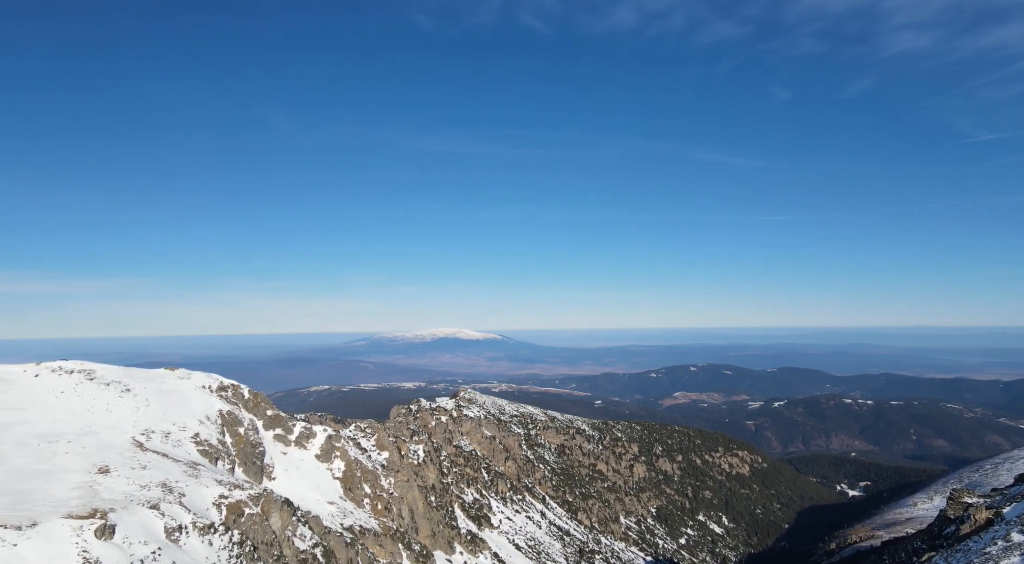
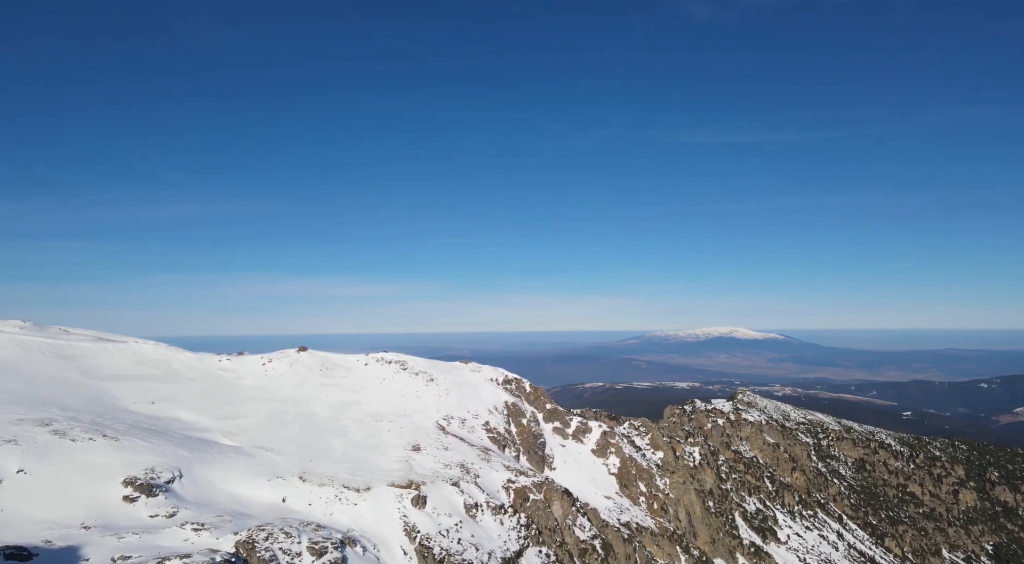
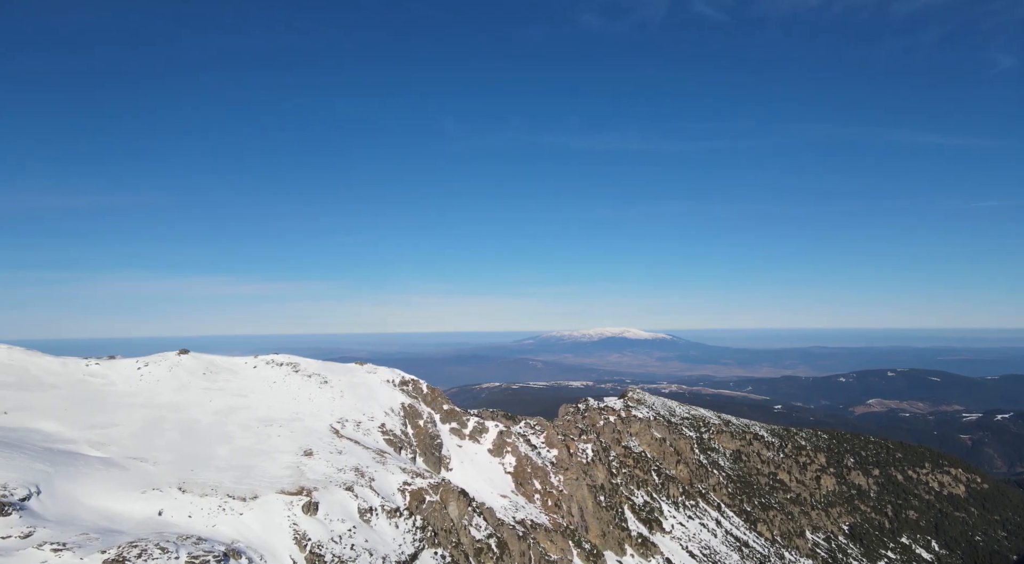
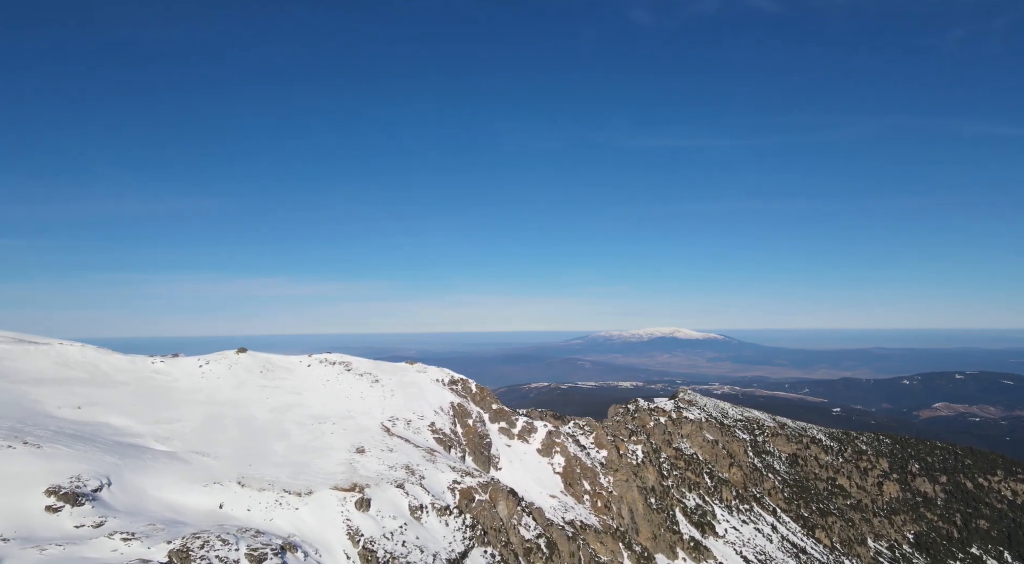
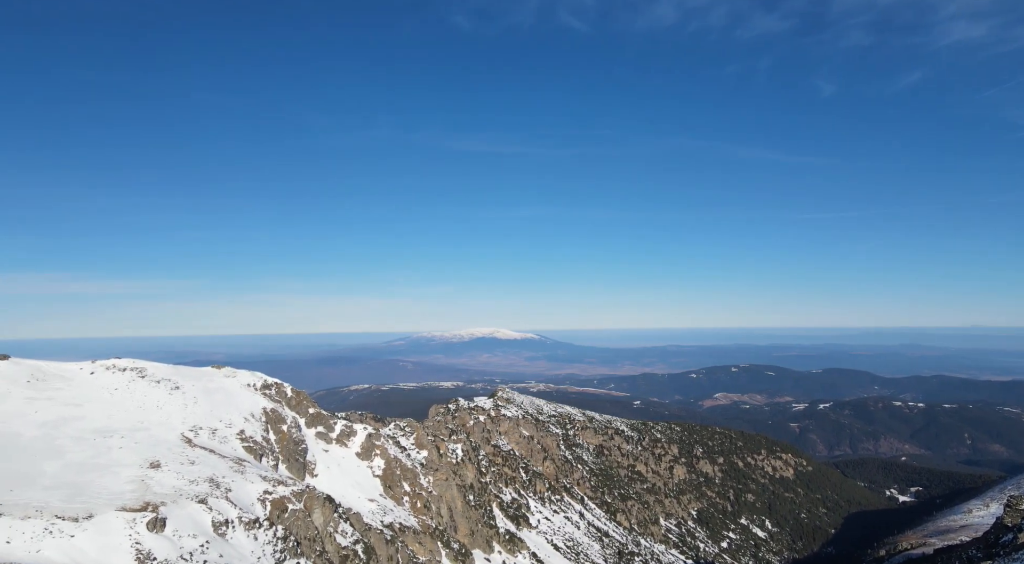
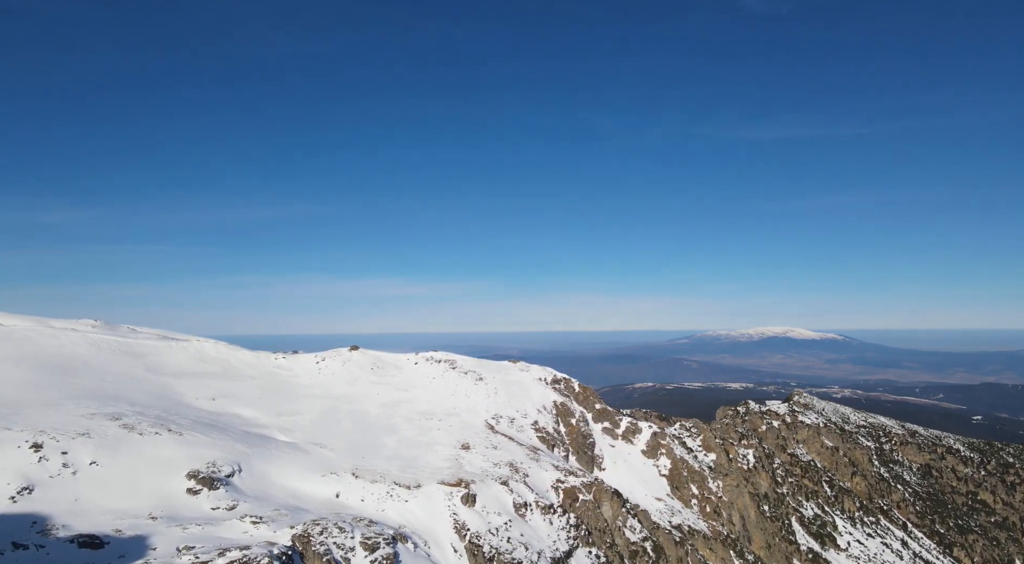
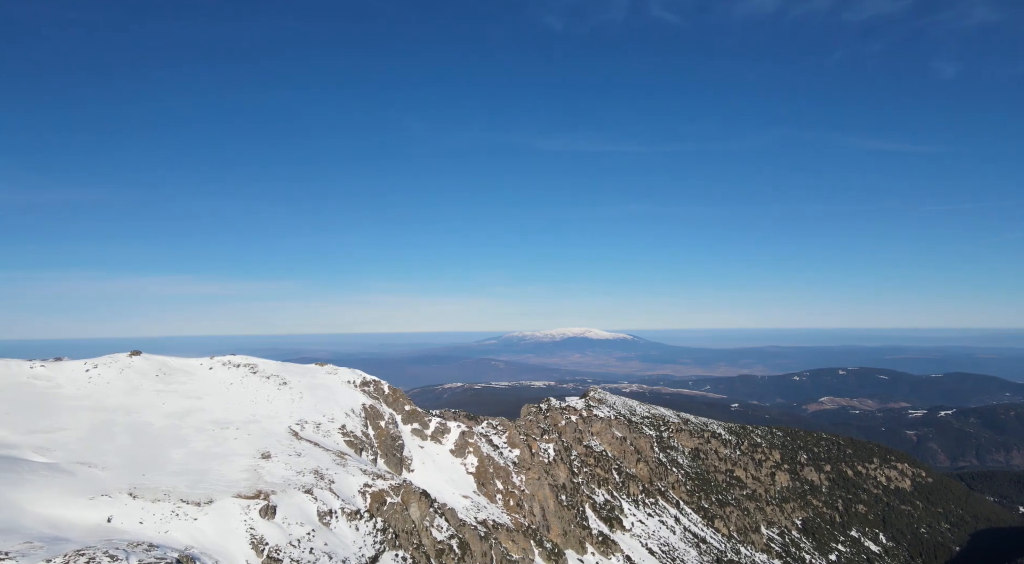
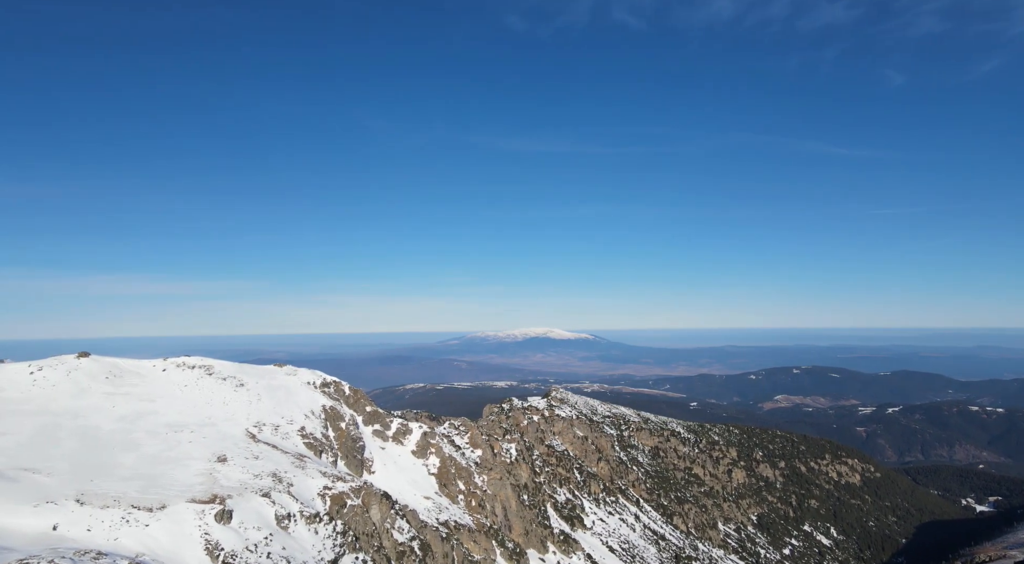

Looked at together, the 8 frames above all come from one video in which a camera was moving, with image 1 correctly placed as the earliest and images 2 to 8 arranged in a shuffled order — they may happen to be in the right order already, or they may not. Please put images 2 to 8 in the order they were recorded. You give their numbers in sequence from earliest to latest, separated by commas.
5, 8, 7, 3, 4, 2, 6
